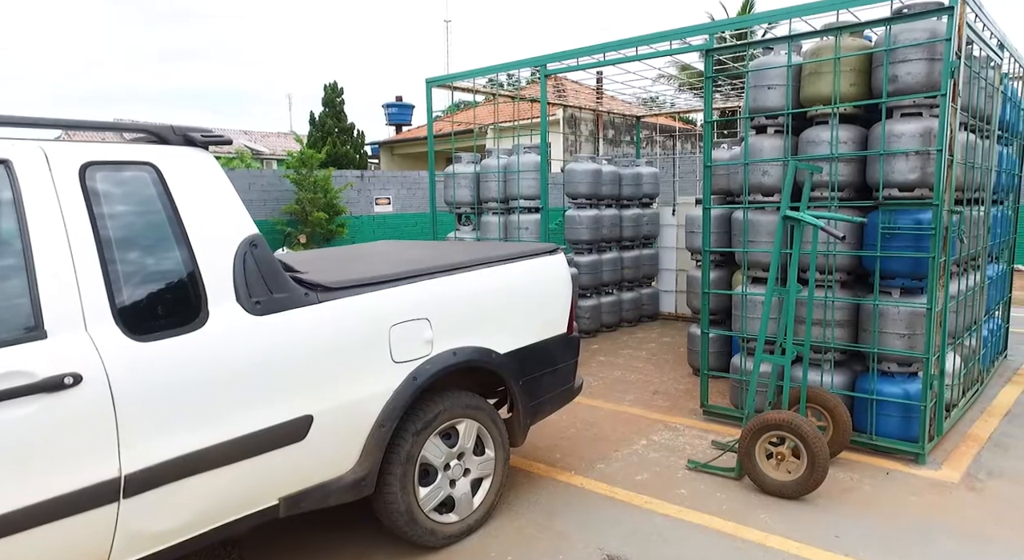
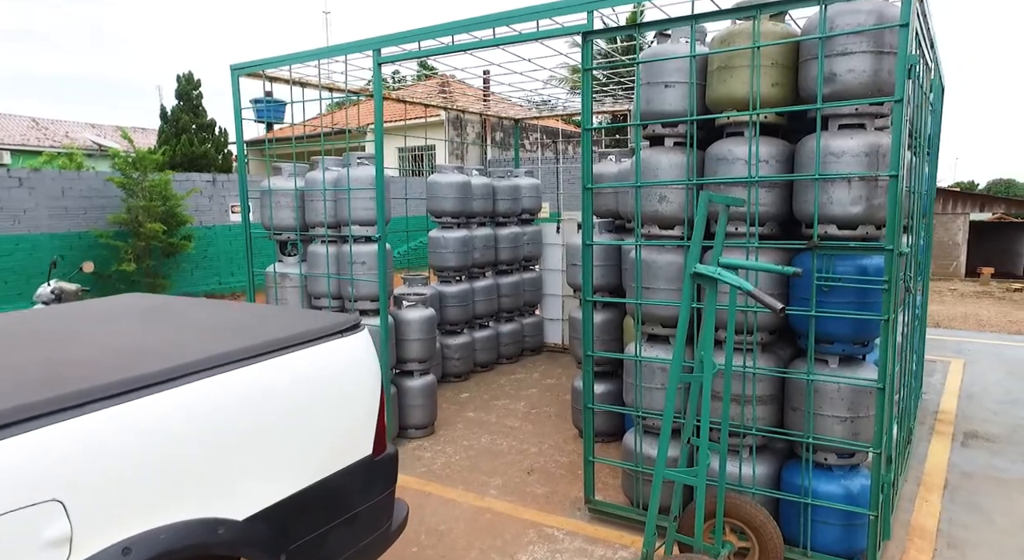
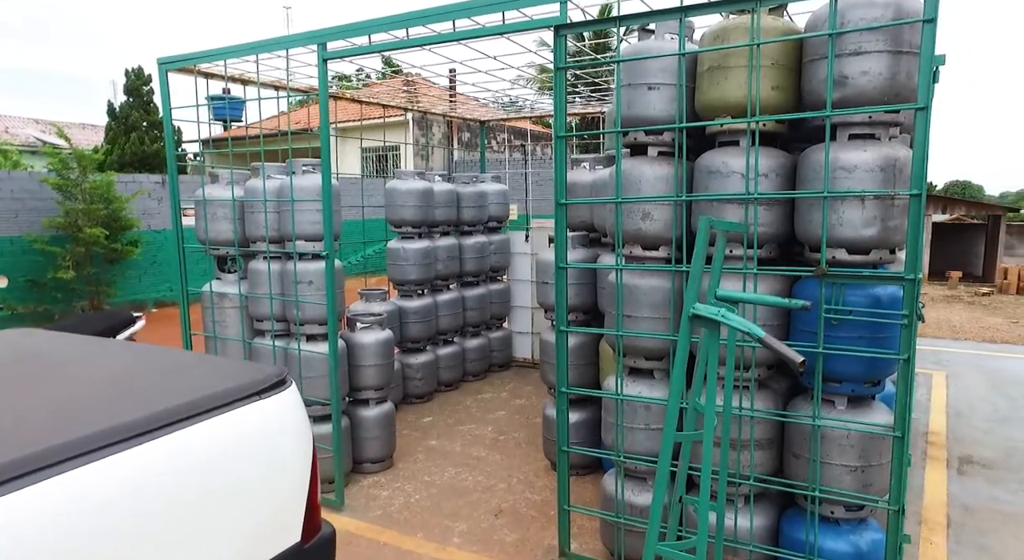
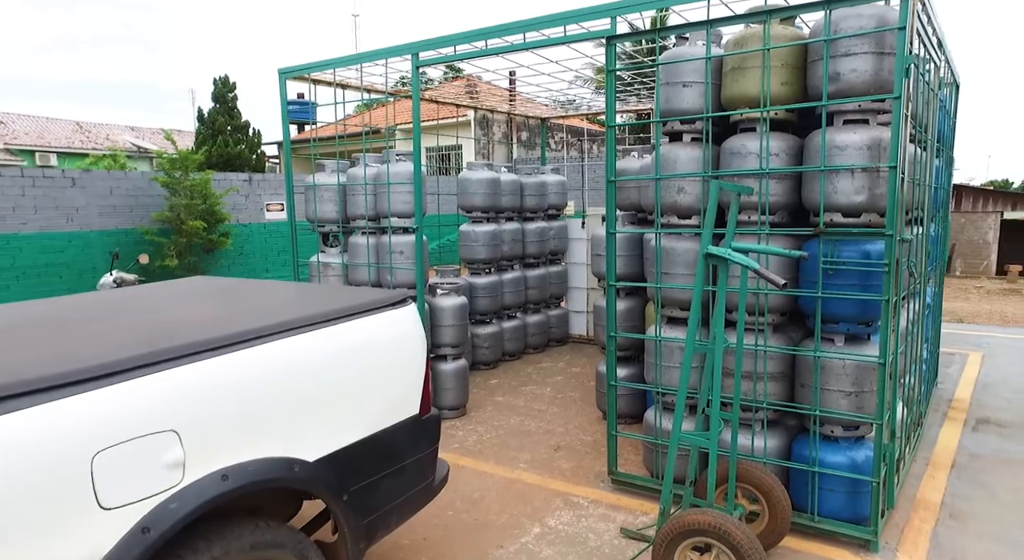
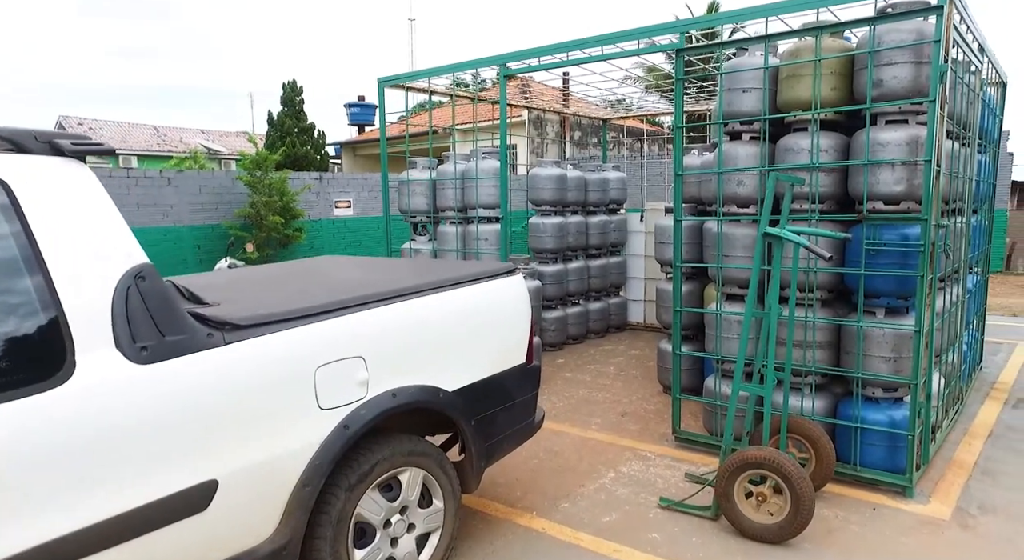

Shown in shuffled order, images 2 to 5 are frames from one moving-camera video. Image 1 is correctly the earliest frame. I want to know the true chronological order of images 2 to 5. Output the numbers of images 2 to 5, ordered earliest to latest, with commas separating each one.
5, 4, 2, 3
